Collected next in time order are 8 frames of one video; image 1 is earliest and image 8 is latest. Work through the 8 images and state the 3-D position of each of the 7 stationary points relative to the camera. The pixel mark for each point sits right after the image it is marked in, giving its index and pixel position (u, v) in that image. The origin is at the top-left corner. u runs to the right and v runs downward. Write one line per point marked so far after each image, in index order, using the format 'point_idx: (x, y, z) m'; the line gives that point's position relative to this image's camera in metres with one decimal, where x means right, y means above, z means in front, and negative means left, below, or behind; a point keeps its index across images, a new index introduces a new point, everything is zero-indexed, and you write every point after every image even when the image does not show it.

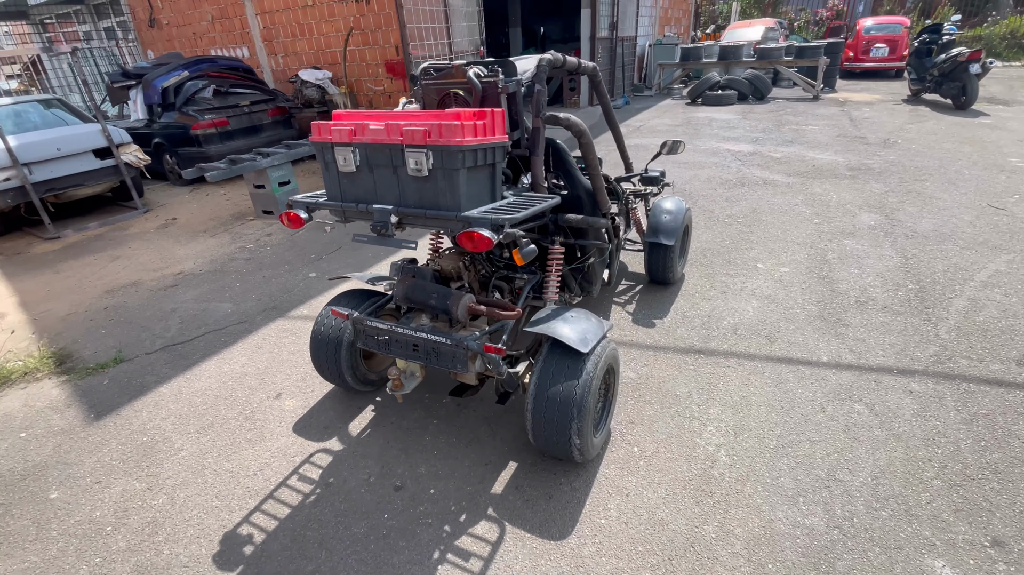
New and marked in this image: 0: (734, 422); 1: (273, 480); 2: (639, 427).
0: (+1.1, -0.7, +2.5) m
1: (-1.2, -0.9, +2.3) m
2: (+0.7, -0.7, +2.5) m
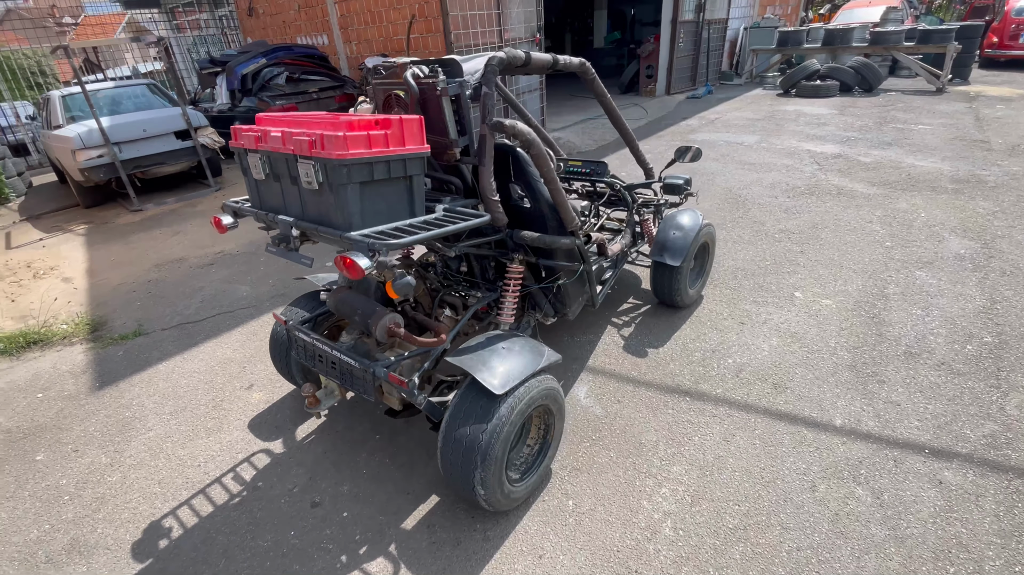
0: (+0.8, -0.9, +2.1) m
1: (-1.5, -0.9, +2.4) m
2: (+0.3, -0.9, +2.2) m
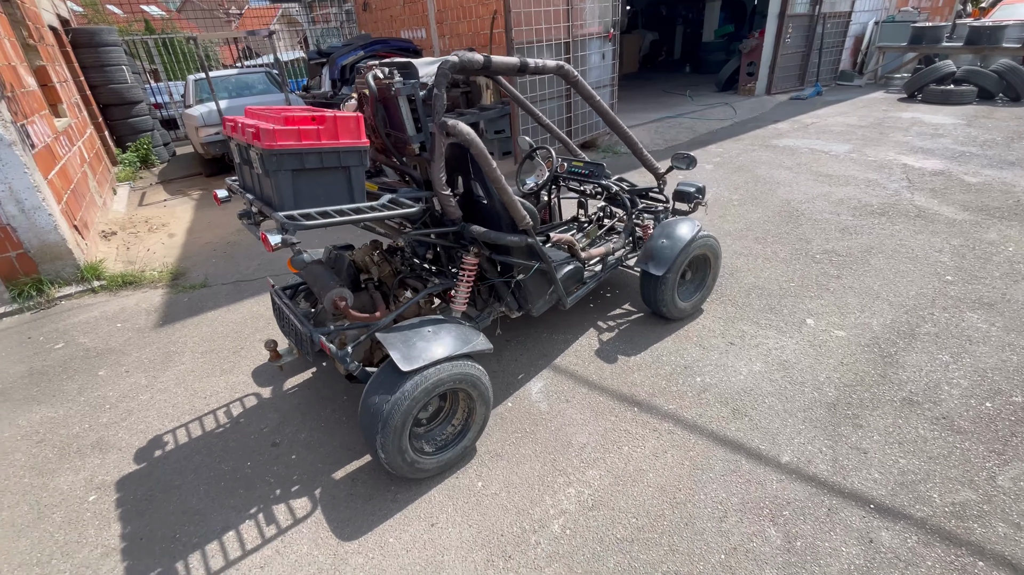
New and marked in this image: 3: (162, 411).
0: (+0.4, -0.9, +2.1) m
1: (-1.8, -0.7, +2.9) m
2: (0.0, -0.8, +2.3) m
3: (-2.1, -0.7, +2.9) m
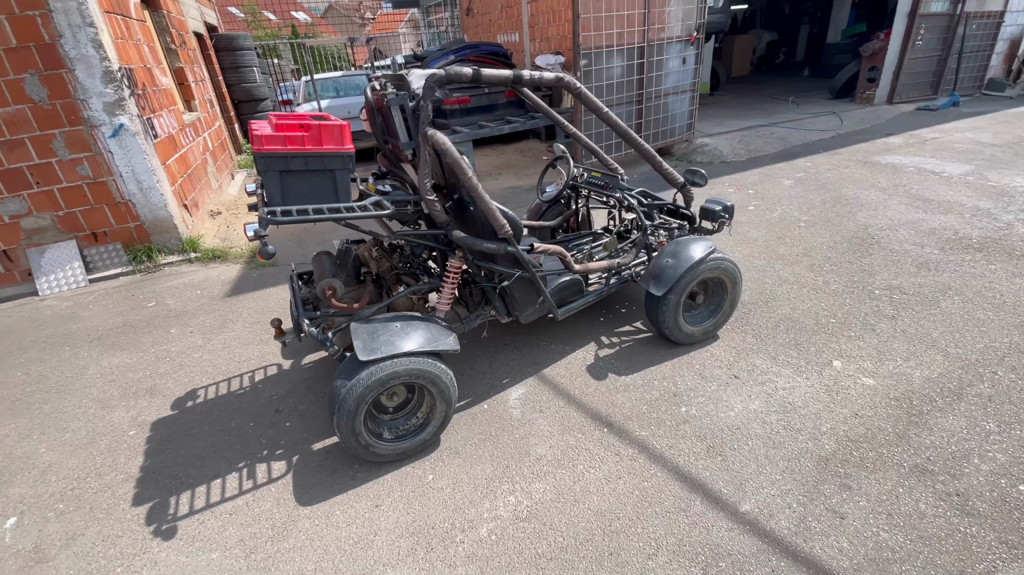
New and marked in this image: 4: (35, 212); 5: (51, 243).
0: (+0.1, -1.0, +2.1) m
1: (-1.9, -0.6, +3.3) m
2: (-0.3, -0.9, +2.4) m
3: (-2.2, -0.6, +3.3) m
4: (-4.6, +0.7, +4.6) m
5: (-4.6, +0.4, +4.7) m
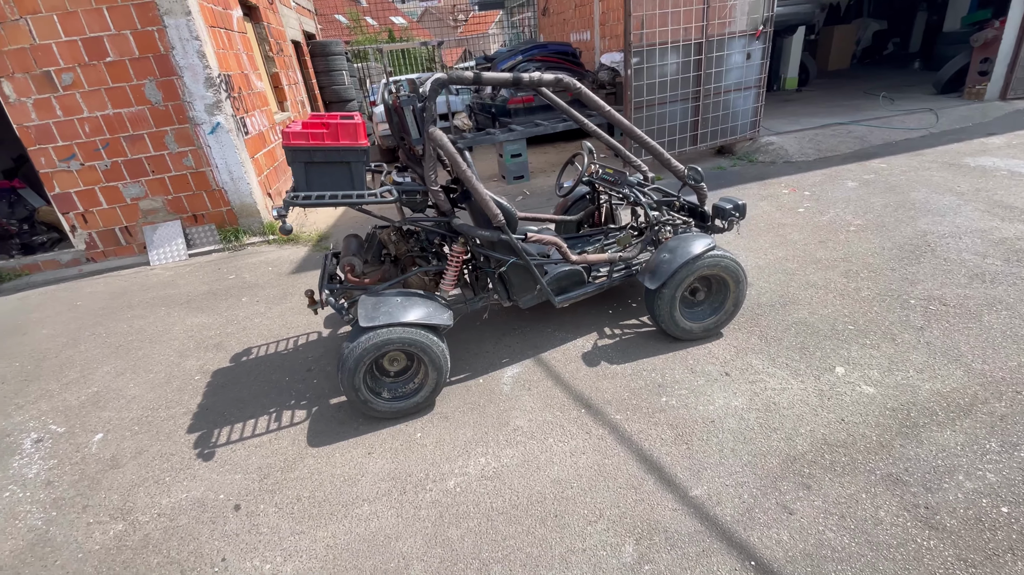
0: (0.0, -0.9, +2.3) m
1: (-1.8, -0.4, +3.8) m
2: (-0.4, -0.8, +2.7) m
3: (-2.1, -0.4, +3.9) m
4: (-4.2, +1.1, +5.5) m
5: (-4.2, +0.8, +5.7) m
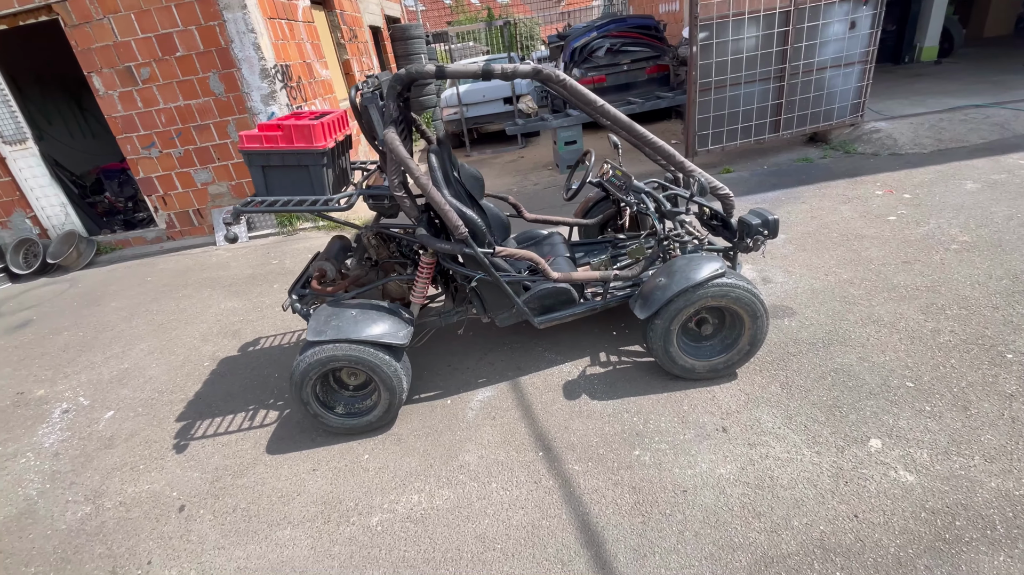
0: (-0.3, -1.0, +2.1) m
1: (-1.8, -0.3, +3.9) m
2: (-0.6, -0.8, +2.5) m
3: (-2.0, -0.3, +4.0) m
4: (-3.7, +1.3, +5.9) m
5: (-3.7, +1.1, +6.1) m
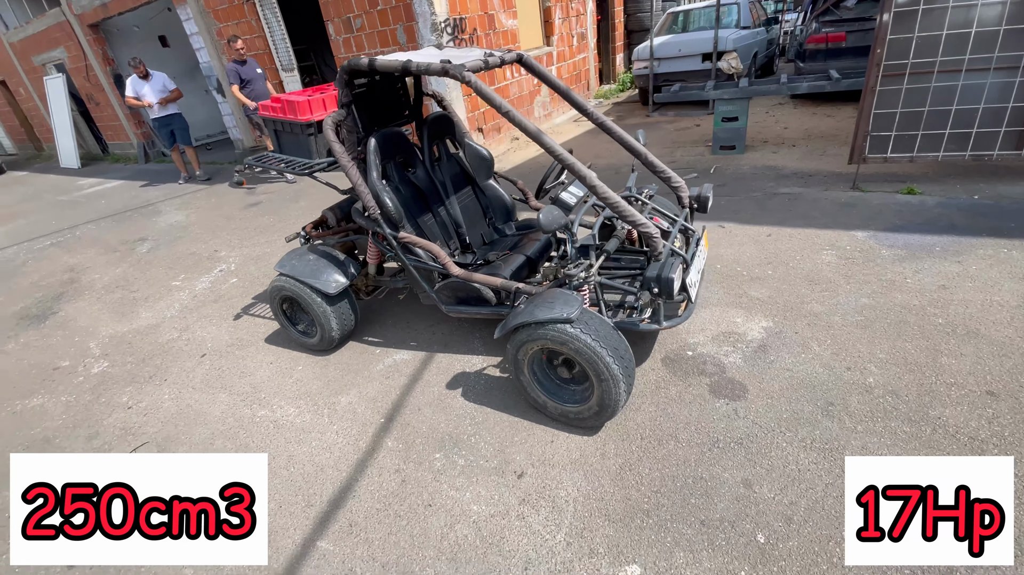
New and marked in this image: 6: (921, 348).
0: (-1.3, -0.8, +2.7) m
1: (-1.5, +0.3, +4.8) m
2: (-1.3, -0.5, +3.1) m
3: (-1.6, +0.4, +5.0) m
4: (-1.8, +2.6, +7.1) m
5: (-1.7, +2.3, +7.3) m
6: (+2.1, -0.3, +2.5) m
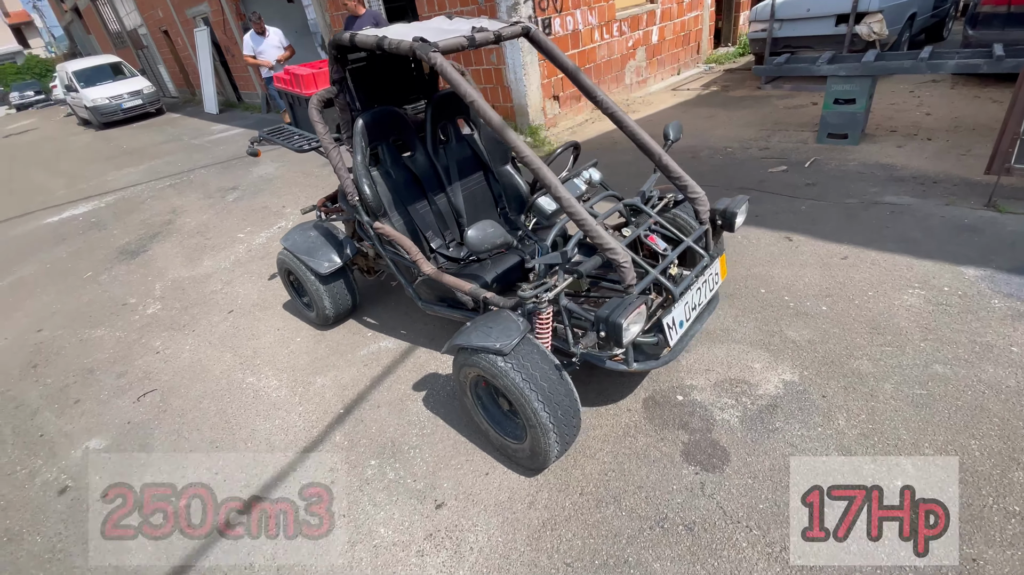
0: (-1.5, -0.7, +2.8) m
1: (-1.1, +0.6, +4.7) m
2: (-1.4, -0.4, +3.2) m
3: (-1.2, +0.8, +5.0) m
4: (-0.6, +3.0, +6.9) m
5: (-0.6, +2.8, +7.1) m
6: (+1.9, -0.6, +1.9) m
